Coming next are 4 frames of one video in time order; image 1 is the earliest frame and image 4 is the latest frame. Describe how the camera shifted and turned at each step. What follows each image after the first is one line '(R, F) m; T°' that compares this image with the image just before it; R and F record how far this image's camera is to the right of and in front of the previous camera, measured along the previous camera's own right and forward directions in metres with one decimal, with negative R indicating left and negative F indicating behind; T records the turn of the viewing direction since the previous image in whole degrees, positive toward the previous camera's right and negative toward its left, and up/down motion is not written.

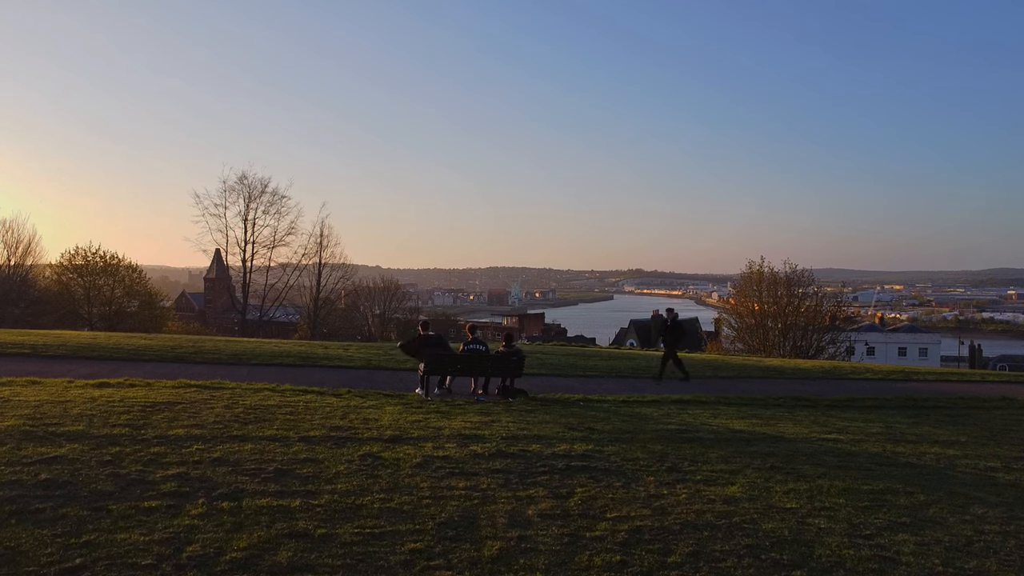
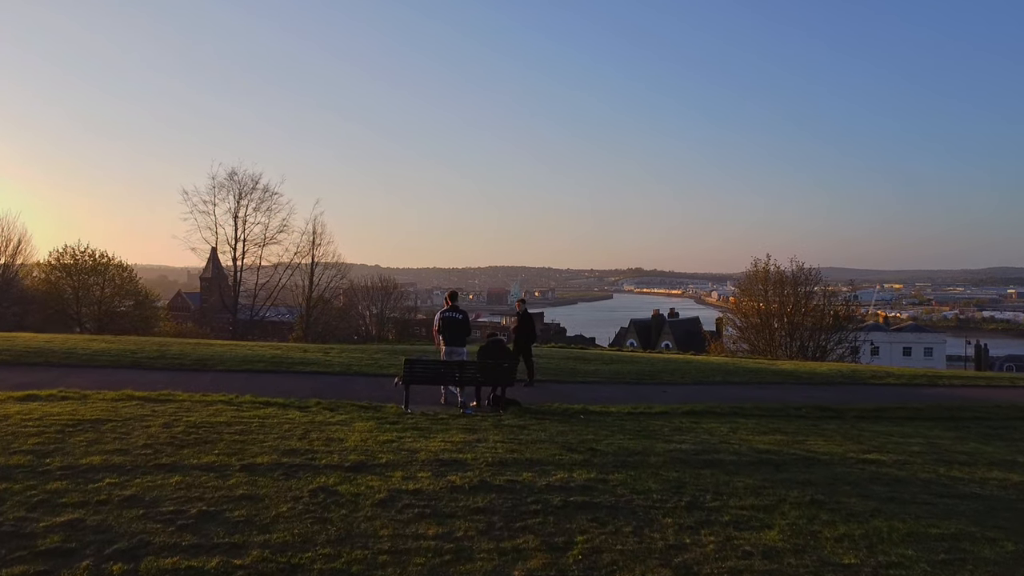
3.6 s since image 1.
(+0.1, +1.3) m; 0°
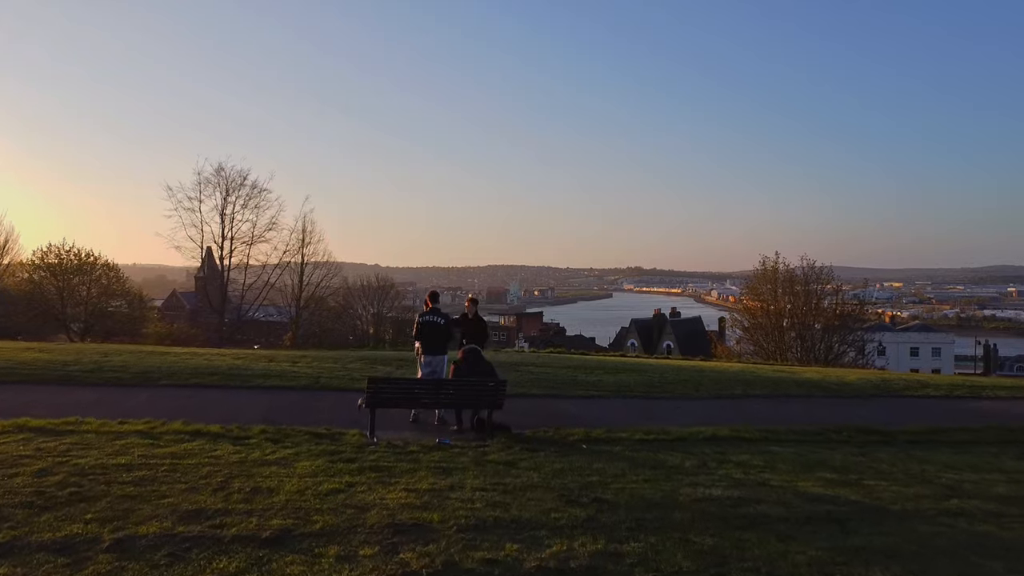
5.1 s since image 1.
(+0.1, +1.8) m; 0°
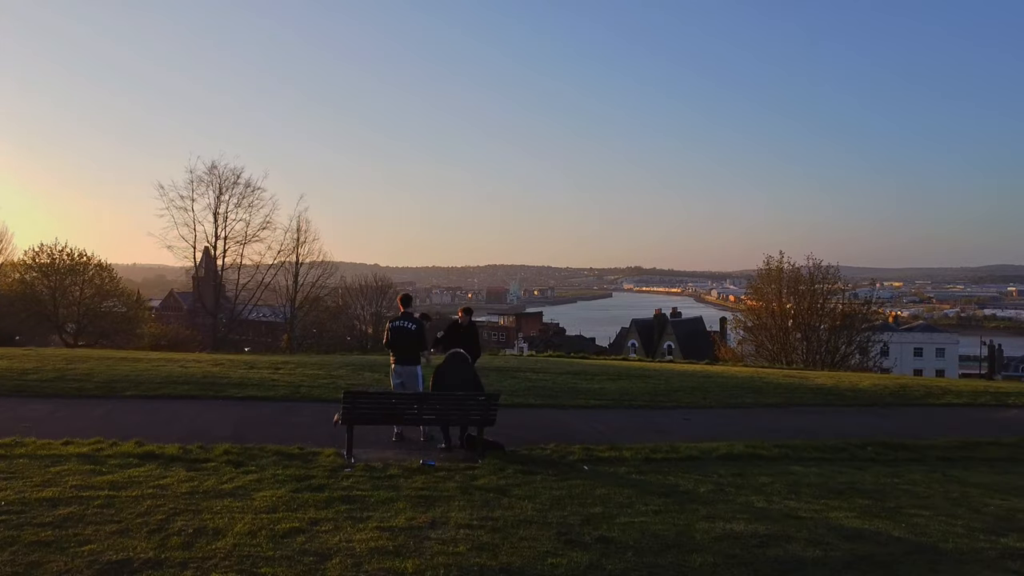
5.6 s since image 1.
(+0.1, +0.9) m; 0°
